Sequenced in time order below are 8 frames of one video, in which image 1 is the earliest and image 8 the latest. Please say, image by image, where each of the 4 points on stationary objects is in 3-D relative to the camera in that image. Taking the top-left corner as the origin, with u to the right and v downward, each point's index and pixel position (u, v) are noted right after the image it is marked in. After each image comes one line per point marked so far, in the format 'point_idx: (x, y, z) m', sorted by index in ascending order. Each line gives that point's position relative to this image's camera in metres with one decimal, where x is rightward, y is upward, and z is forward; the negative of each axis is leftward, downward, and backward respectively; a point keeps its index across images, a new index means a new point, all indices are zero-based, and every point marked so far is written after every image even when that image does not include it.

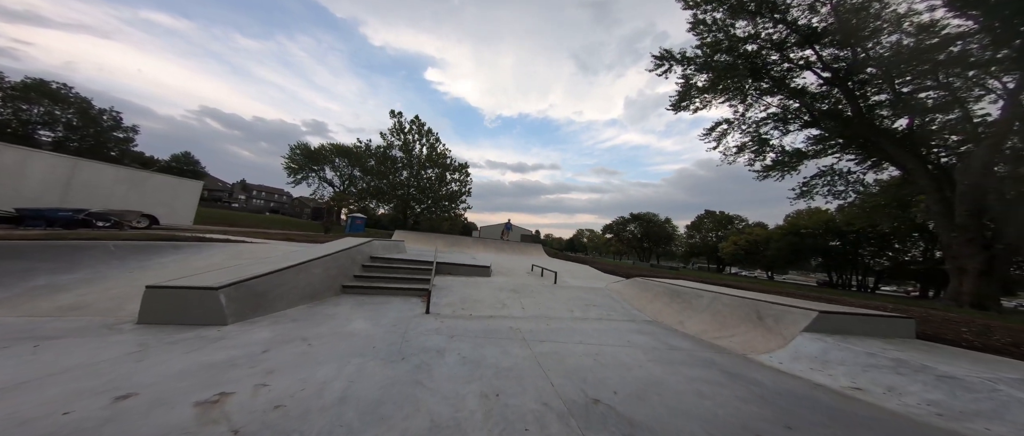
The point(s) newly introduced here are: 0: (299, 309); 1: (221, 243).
0: (-3.8, -1.7, +5.0) m
1: (-9.1, -0.8, +9.0) m
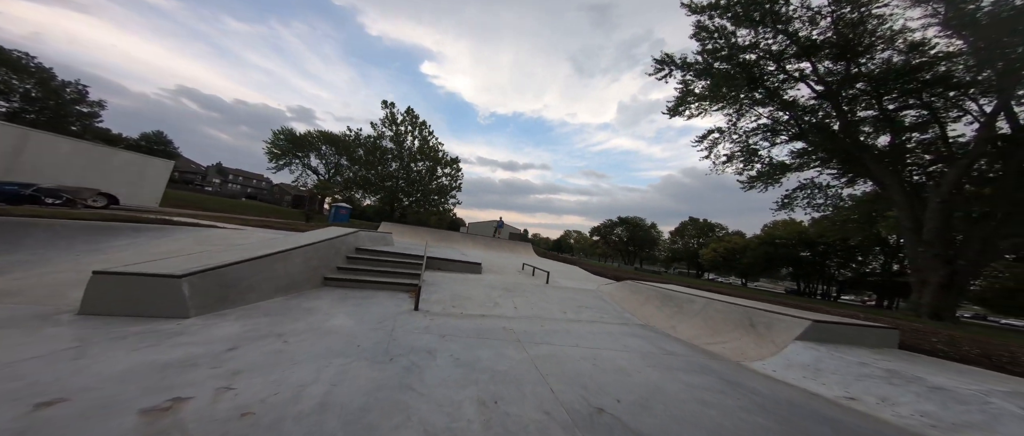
0: (-3.9, -1.4, +4.7) m
1: (-9.4, -0.3, +8.3) m
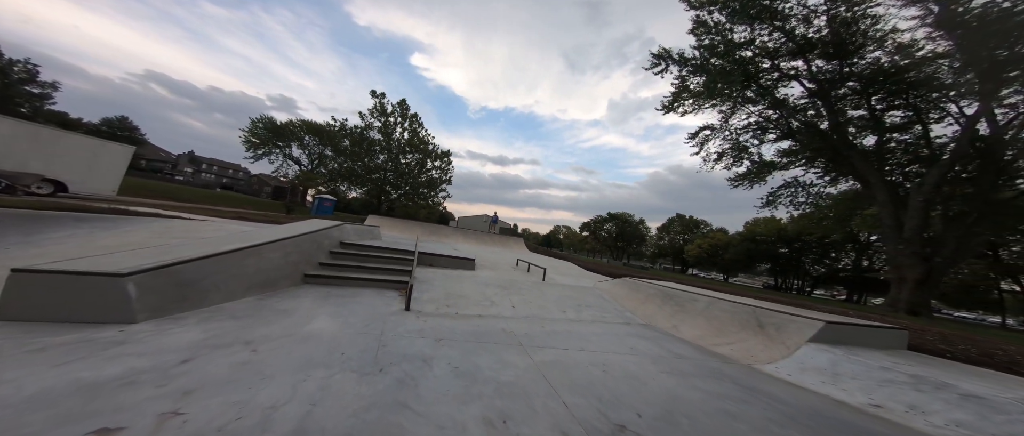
0: (-3.9, -1.3, +4.2) m
1: (-9.5, 0.0, +7.6) m
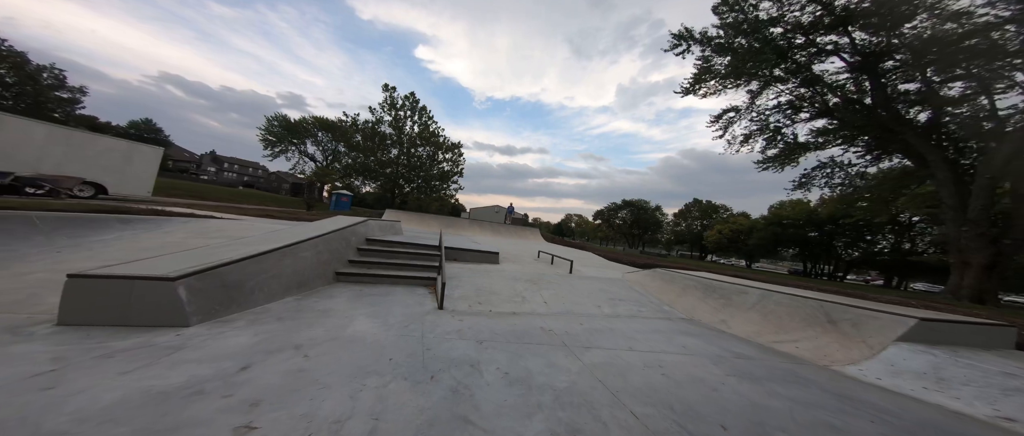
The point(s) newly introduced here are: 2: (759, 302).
0: (-3.4, -1.3, +4.2) m
1: (-8.8, 0.0, +7.8) m
2: (+4.2, -1.4, +4.7) m
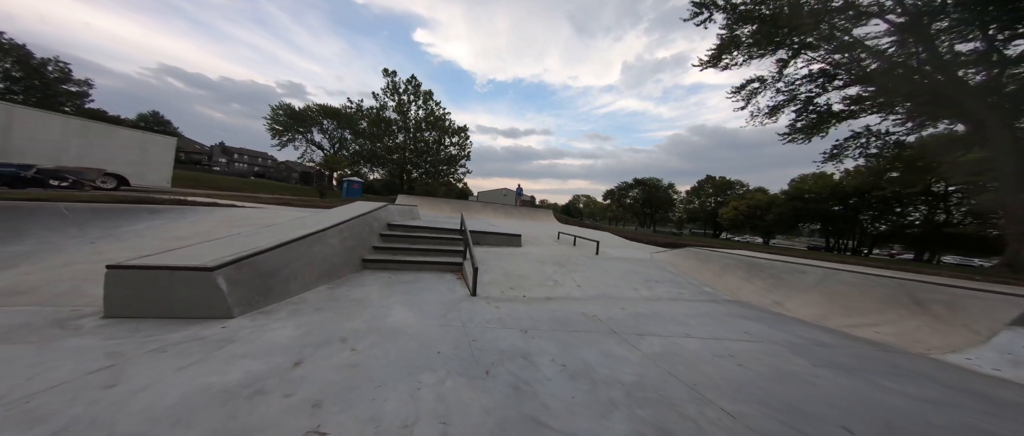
0: (-2.8, -1.1, +4.0) m
1: (-8.2, +0.3, +7.7) m
2: (+4.7, -1.0, +4.4) m
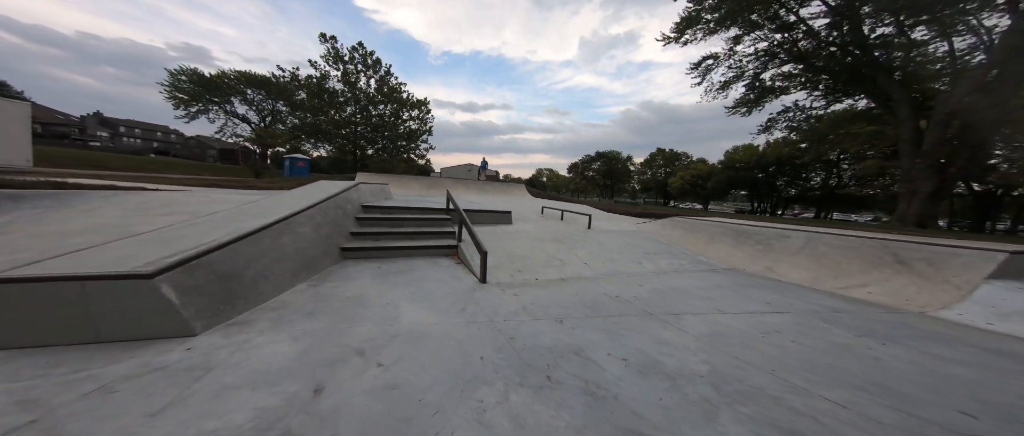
0: (-2.5, -0.9, +3.3) m
1: (-8.5, +0.6, +6.1) m
2: (+4.9, -0.5, +4.7) m
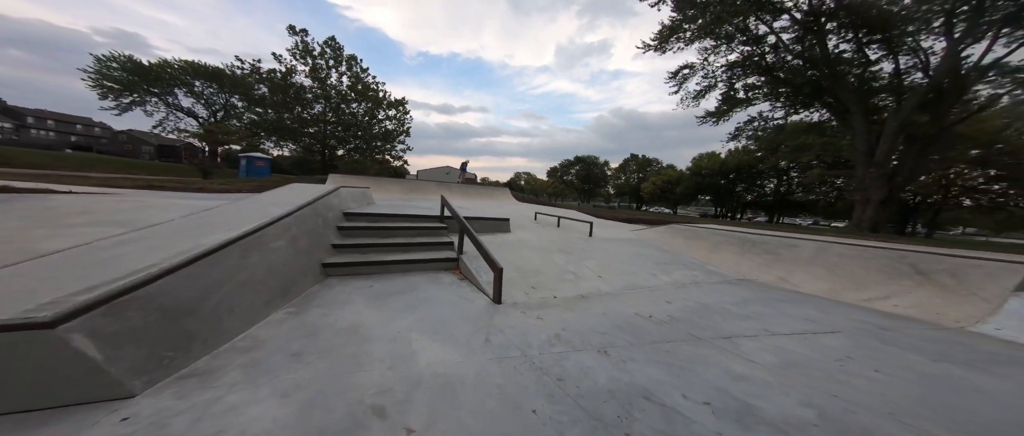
0: (-2.2, -1.0, +2.6) m
1: (-8.4, +0.4, +4.8) m
2: (+5.0, -0.7, +4.7) m
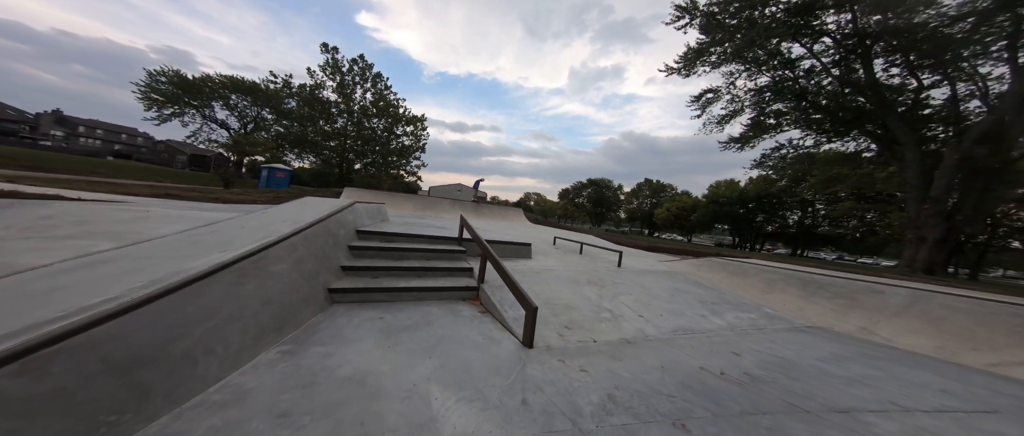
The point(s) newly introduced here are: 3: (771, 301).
0: (-1.9, -1.2, +2.1) m
1: (-7.9, +0.3, +4.6) m
2: (+5.4, -1.2, +3.9) m
3: (+4.4, -1.4, +4.8) m
